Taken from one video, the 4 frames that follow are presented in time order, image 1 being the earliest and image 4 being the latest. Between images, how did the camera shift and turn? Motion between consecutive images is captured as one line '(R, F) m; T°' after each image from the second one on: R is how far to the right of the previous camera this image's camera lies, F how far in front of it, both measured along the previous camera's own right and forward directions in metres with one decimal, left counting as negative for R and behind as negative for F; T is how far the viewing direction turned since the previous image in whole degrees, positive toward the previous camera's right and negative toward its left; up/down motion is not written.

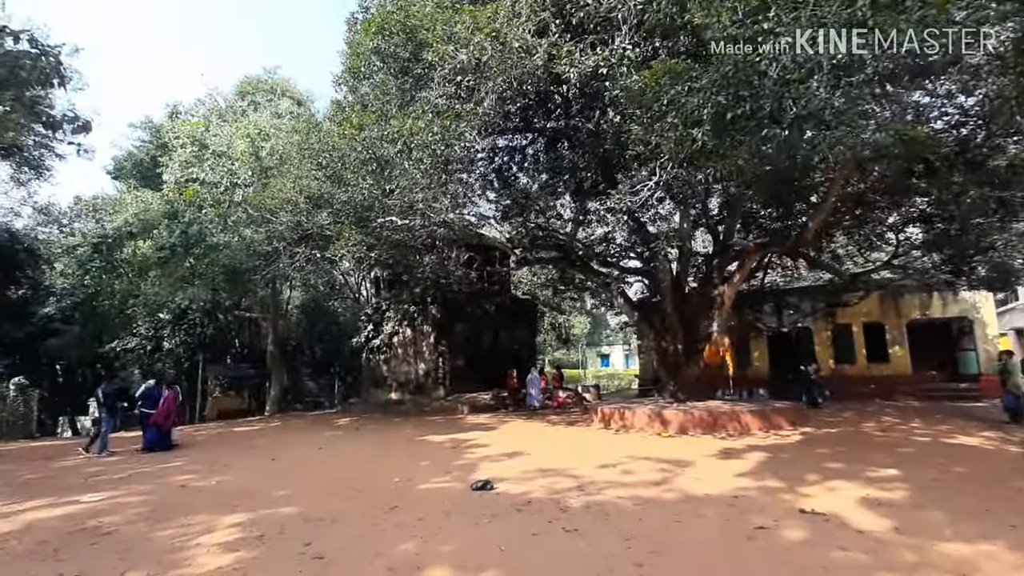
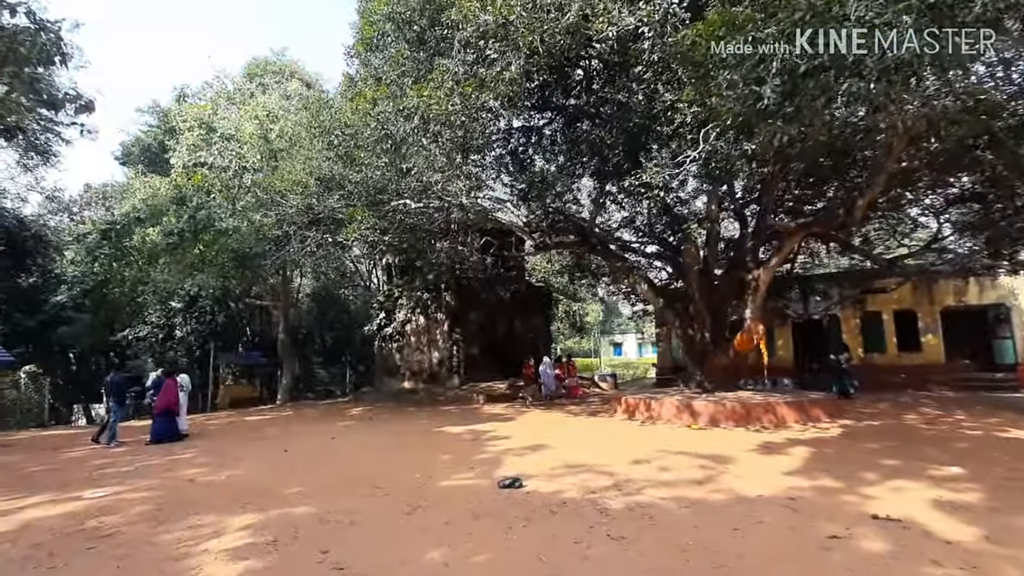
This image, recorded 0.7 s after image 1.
(-0.2, +0.5) m; -1°
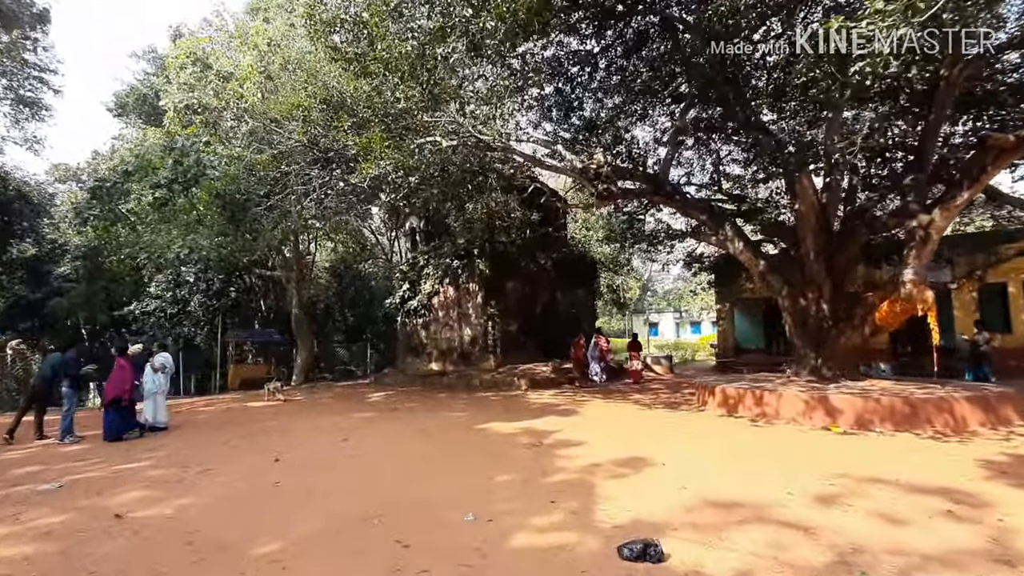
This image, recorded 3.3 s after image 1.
(-0.7, +2.6) m; -2°
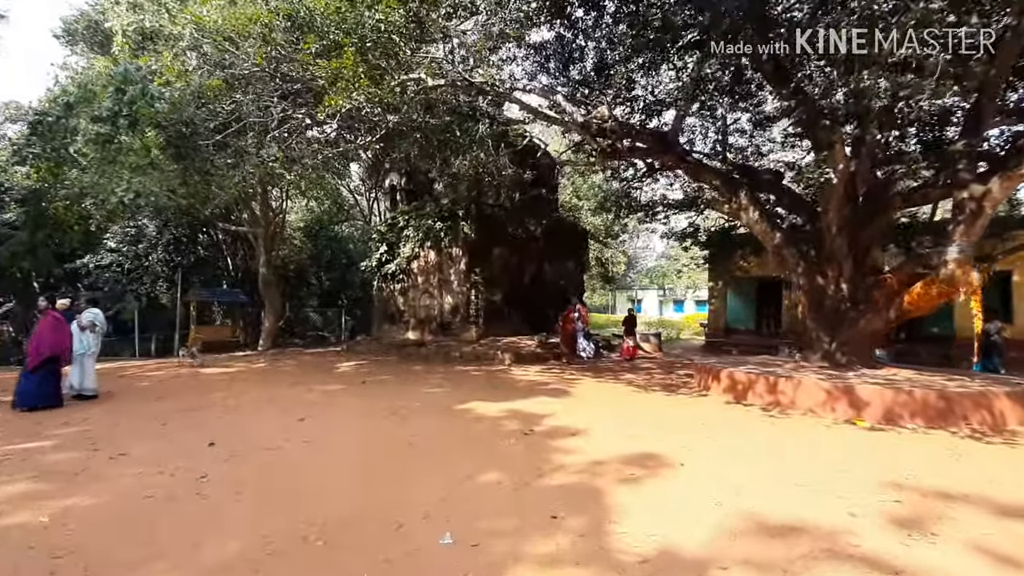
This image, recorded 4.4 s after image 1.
(-0.1, +1.1) m; +2°
